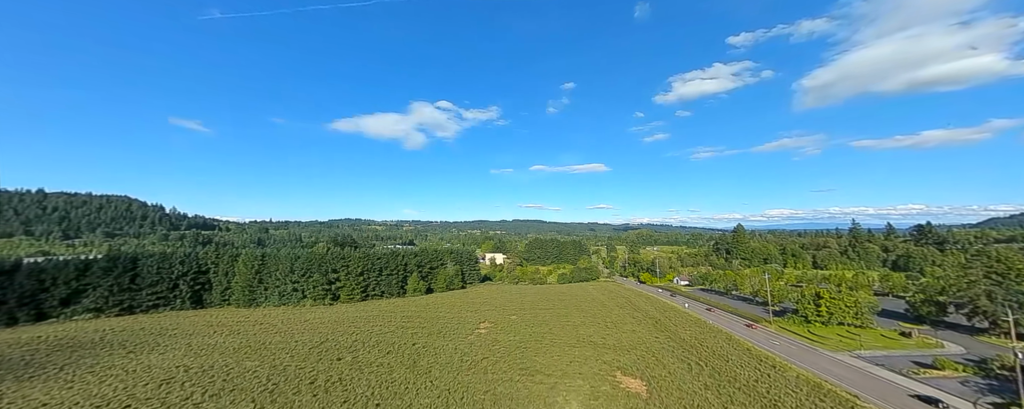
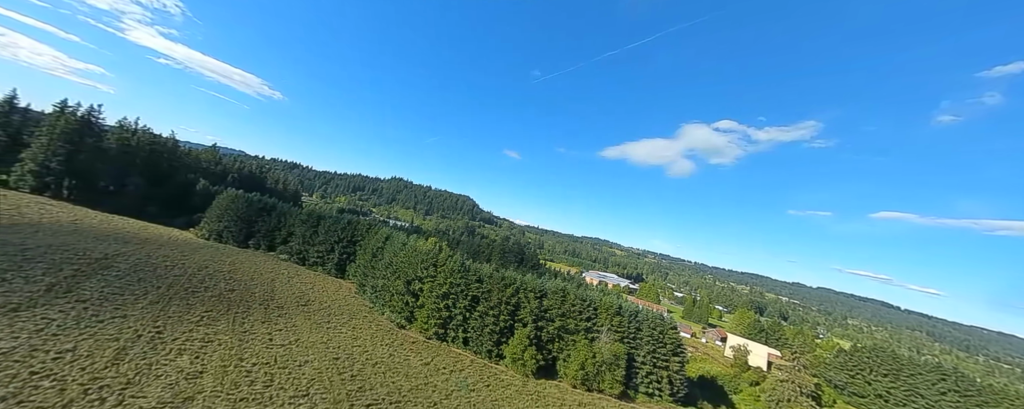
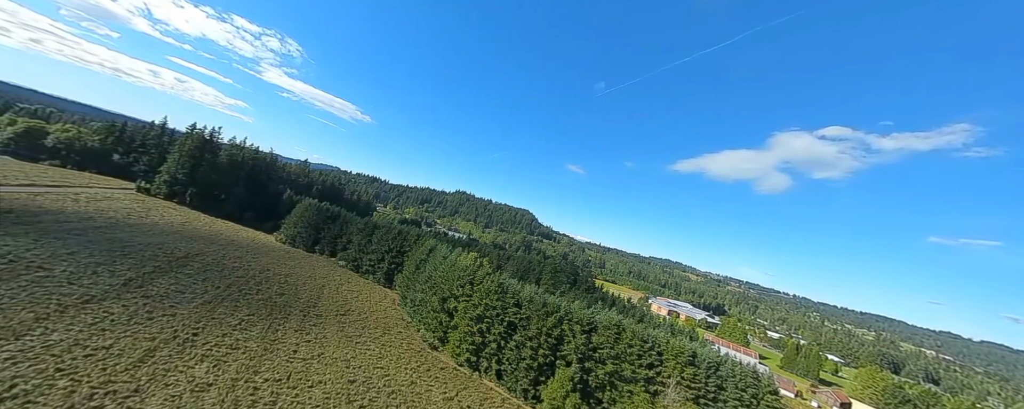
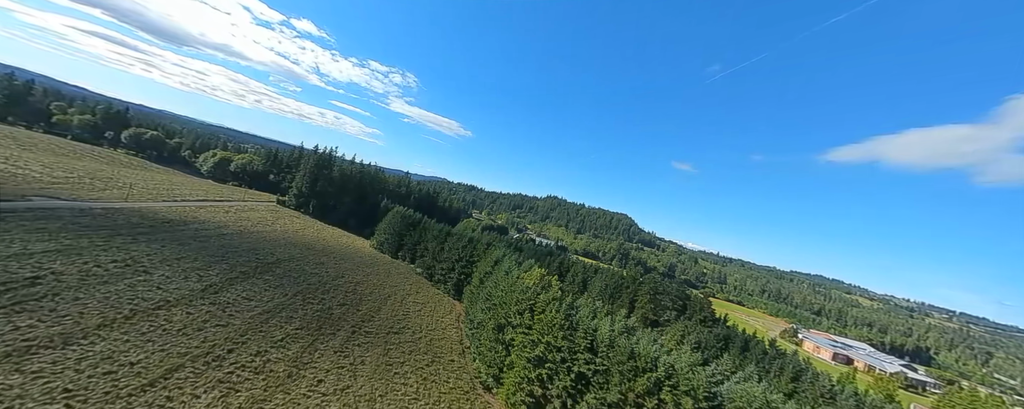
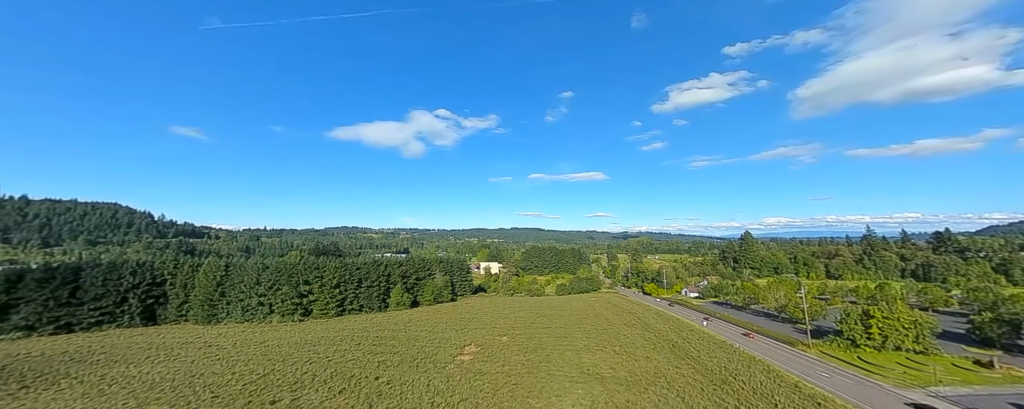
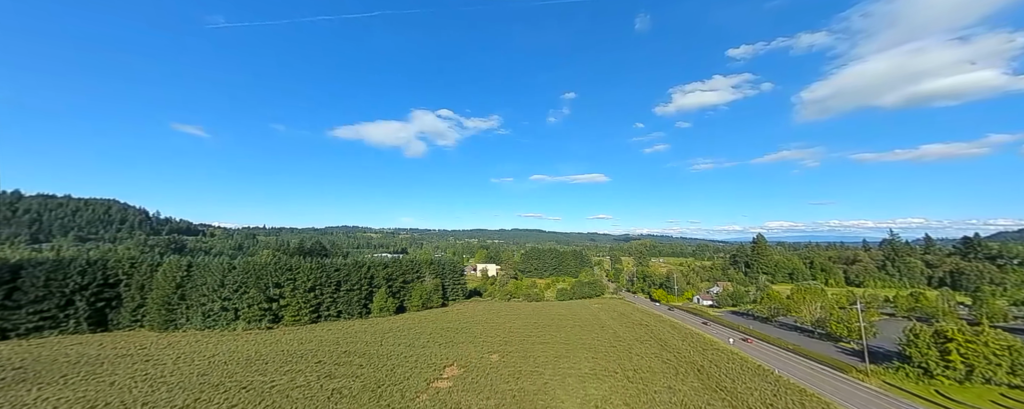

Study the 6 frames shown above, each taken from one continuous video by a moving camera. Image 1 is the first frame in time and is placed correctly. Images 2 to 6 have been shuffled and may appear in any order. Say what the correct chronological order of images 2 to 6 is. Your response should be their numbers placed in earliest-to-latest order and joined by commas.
5, 6, 2, 3, 4
